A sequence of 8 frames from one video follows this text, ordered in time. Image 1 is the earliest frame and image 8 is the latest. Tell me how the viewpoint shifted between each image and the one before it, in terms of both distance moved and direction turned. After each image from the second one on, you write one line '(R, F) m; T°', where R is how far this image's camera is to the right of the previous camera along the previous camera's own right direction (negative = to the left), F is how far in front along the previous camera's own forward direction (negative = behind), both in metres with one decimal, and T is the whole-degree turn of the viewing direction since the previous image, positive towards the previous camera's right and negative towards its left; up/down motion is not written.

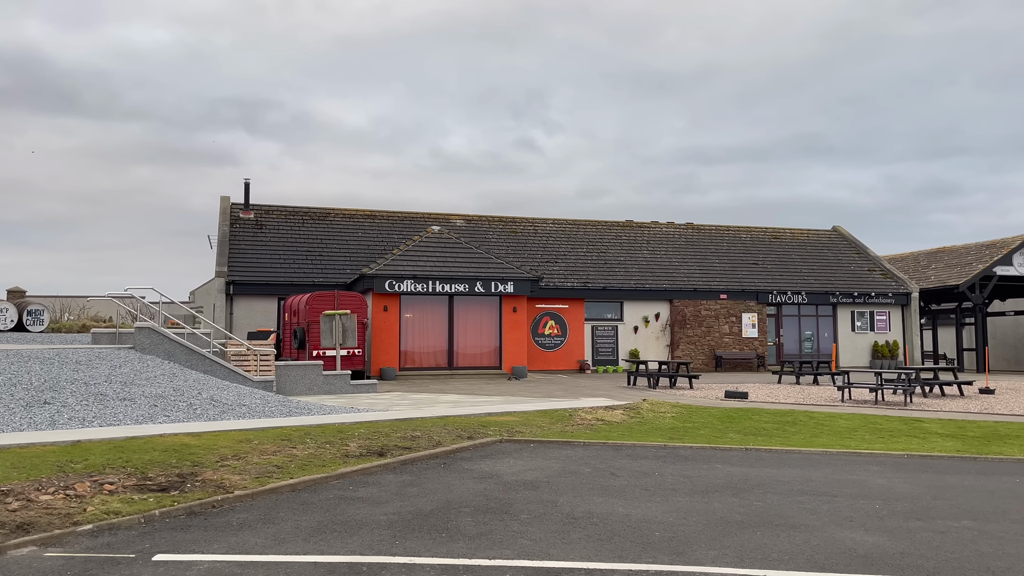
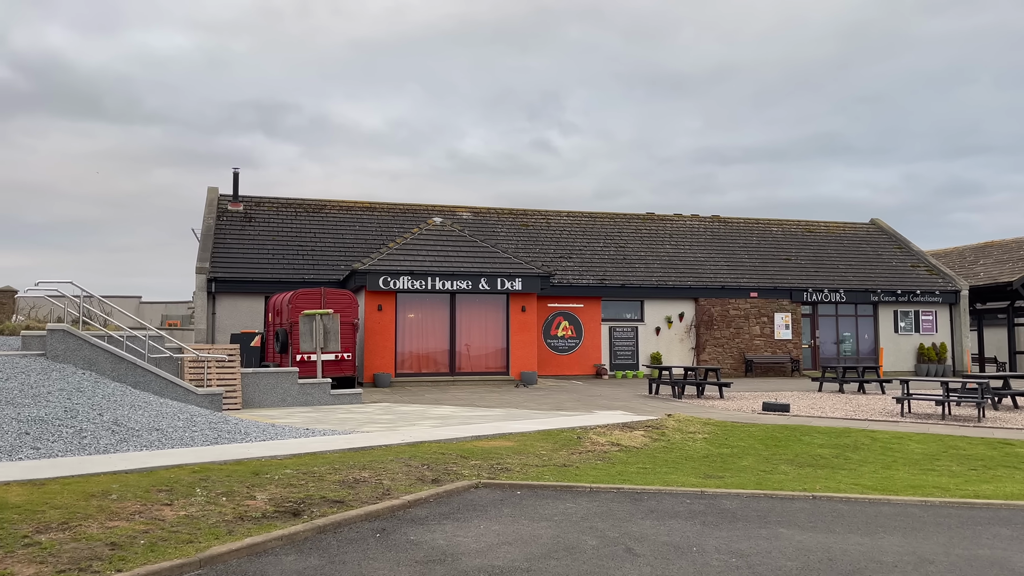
(+0.4, +2.7) m; -1°
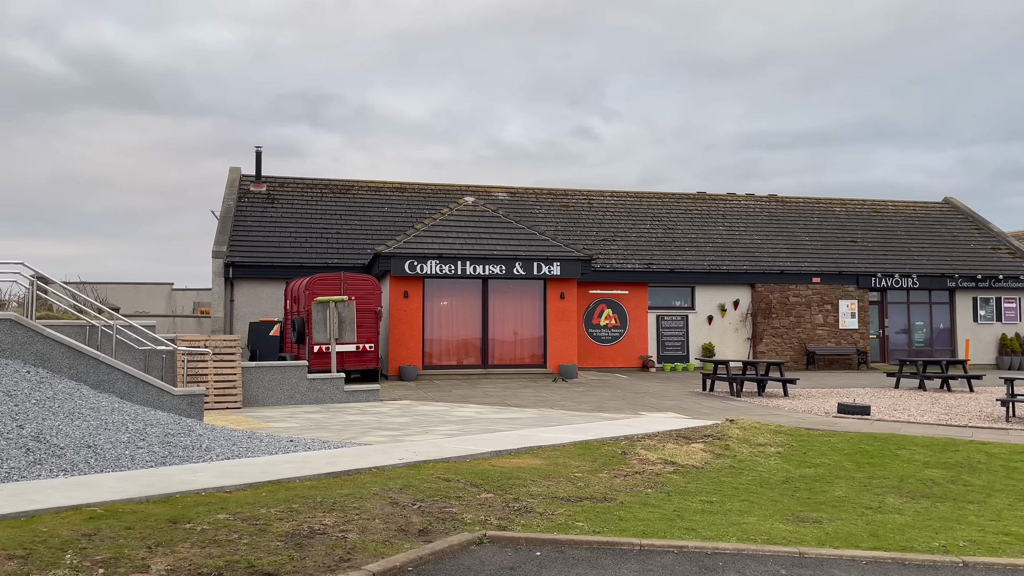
(+0.2, +2.1) m; -3°
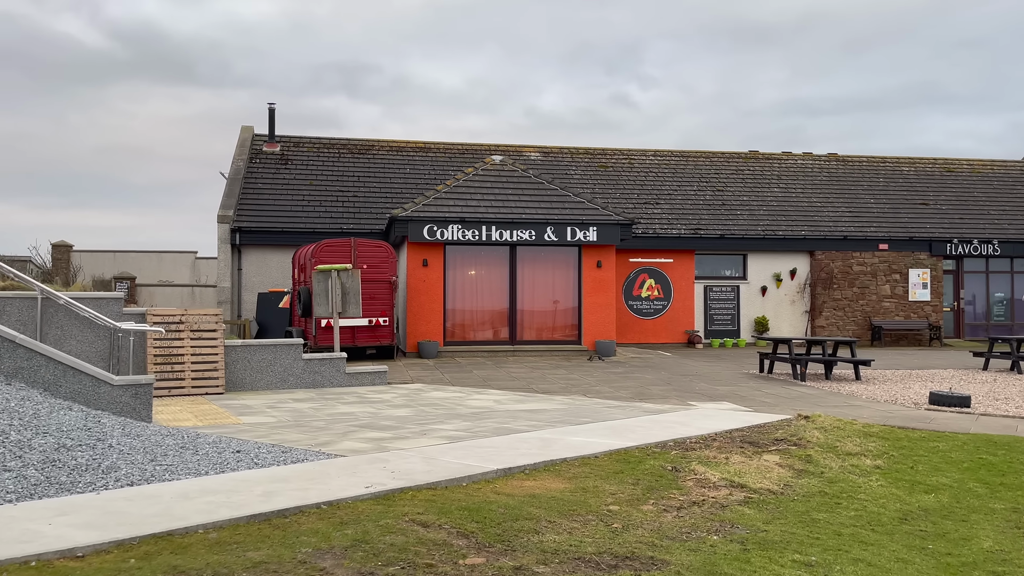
(+0.2, +2.3) m; -3°
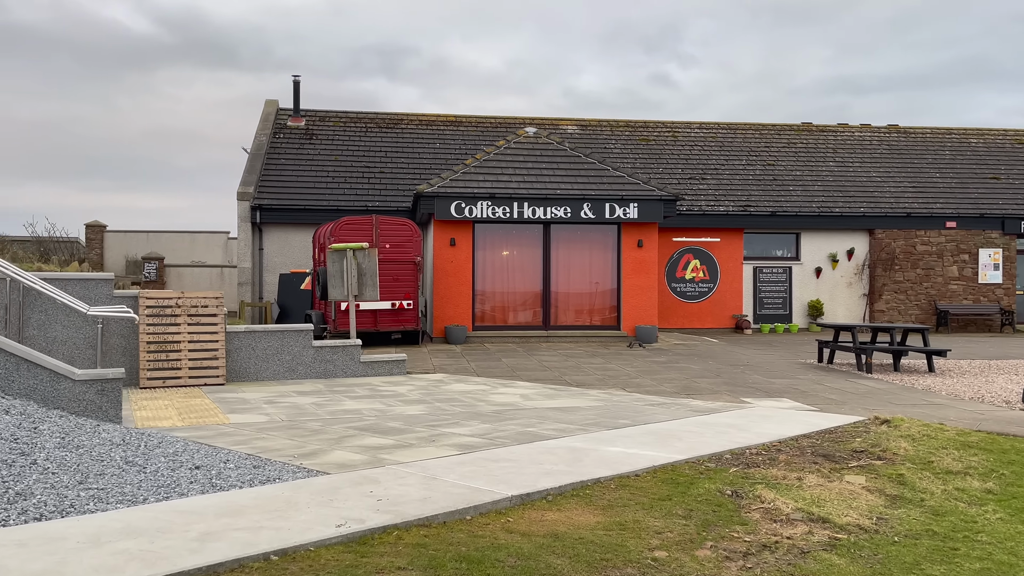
(+0.1, +1.4) m; -3°
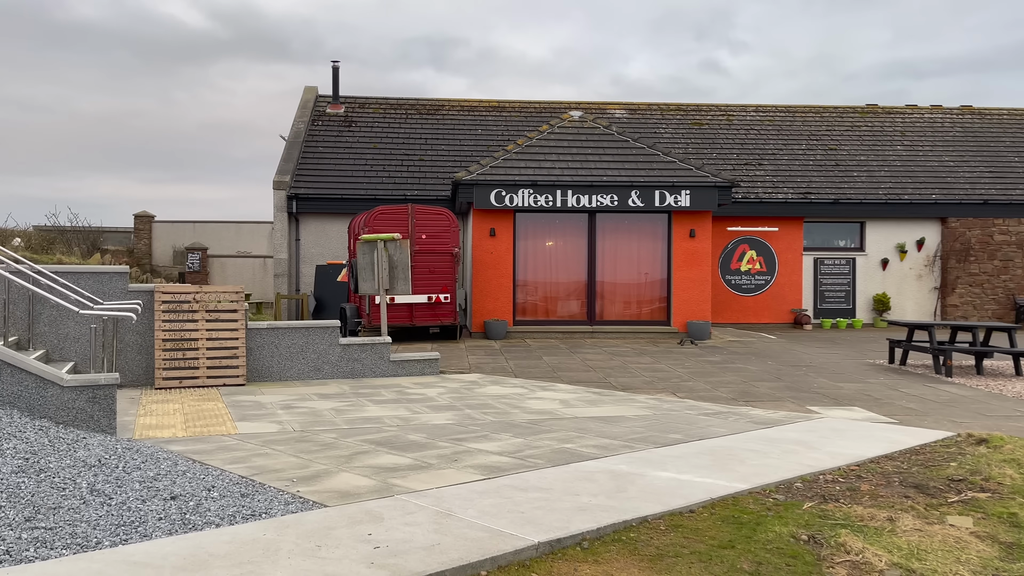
(+0.1, +1.0) m; -3°
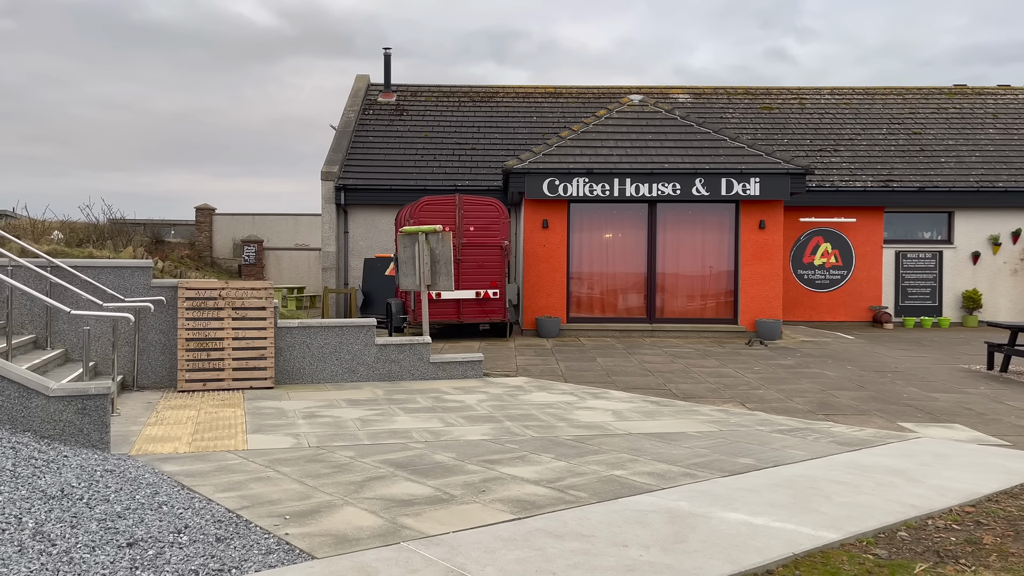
(+0.2, +1.0) m; -4°
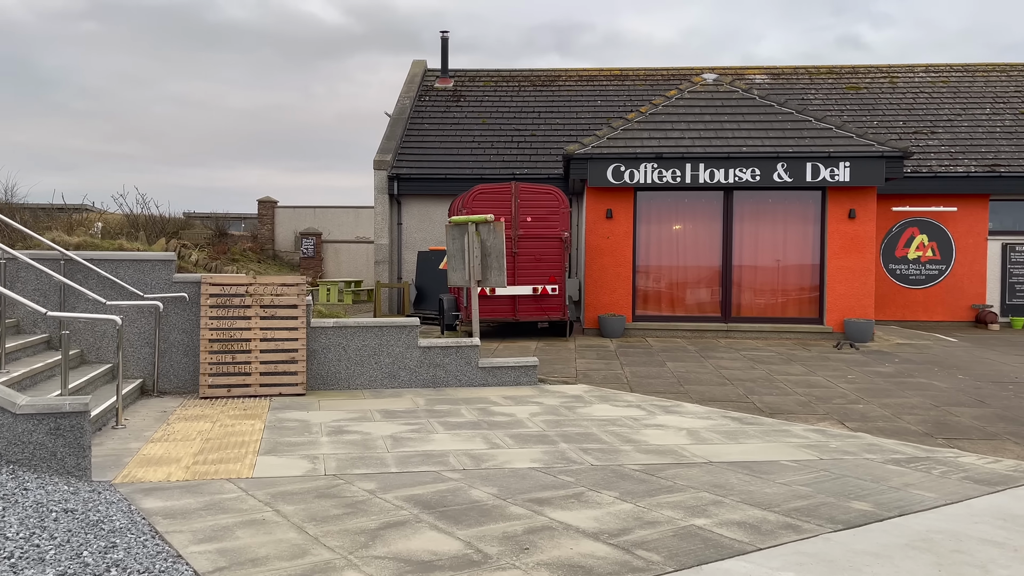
(+0.1, +1.2) m; -5°
